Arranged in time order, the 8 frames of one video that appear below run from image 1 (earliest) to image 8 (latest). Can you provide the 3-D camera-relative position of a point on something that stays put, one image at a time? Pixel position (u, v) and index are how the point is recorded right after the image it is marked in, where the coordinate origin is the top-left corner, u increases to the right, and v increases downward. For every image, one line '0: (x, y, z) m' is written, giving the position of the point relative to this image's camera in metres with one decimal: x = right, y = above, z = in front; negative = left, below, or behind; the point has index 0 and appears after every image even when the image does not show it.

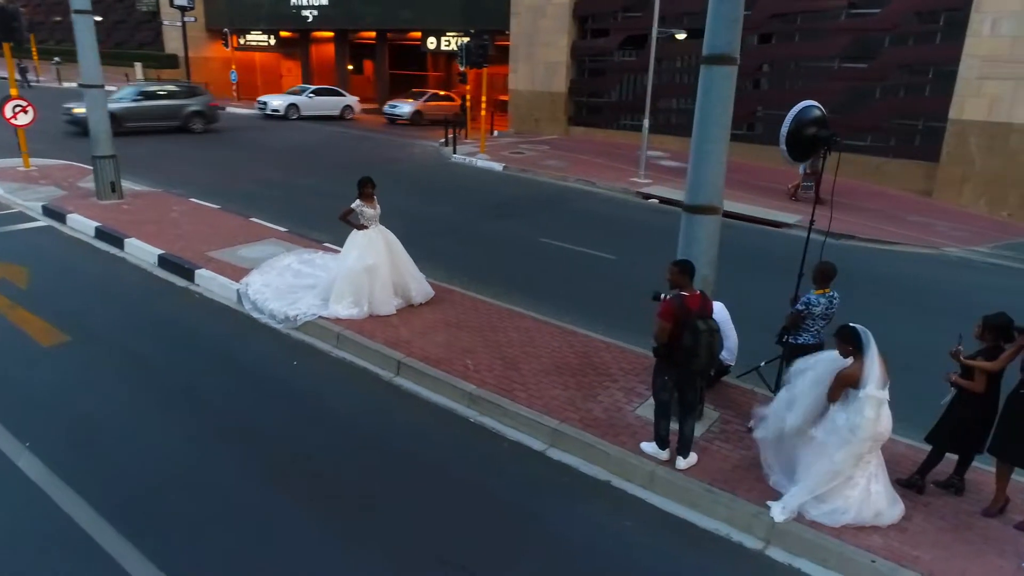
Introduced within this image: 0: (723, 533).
0: (+1.5, -1.7, +5.1) m
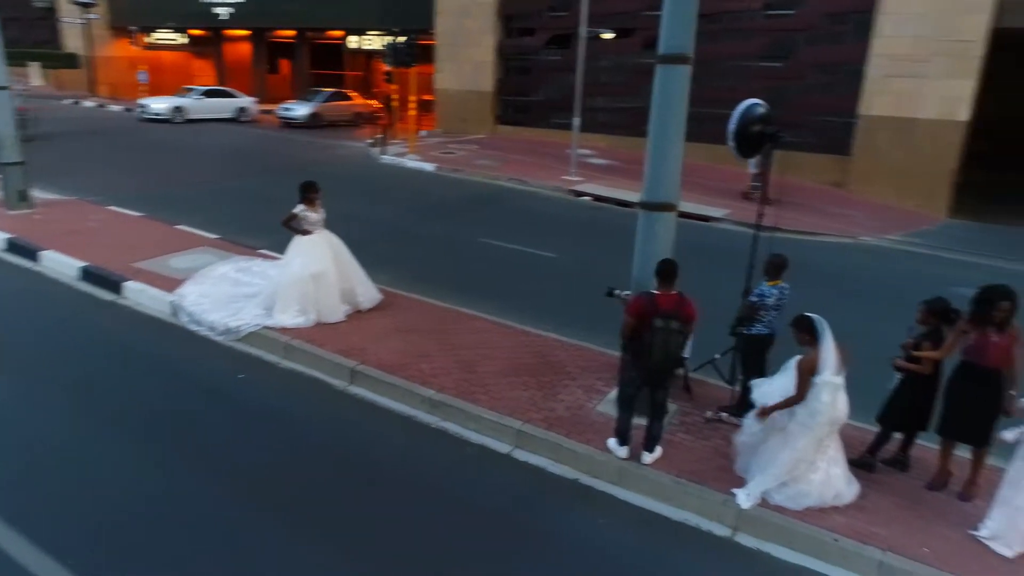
0: (+1.3, -1.7, +5.3) m
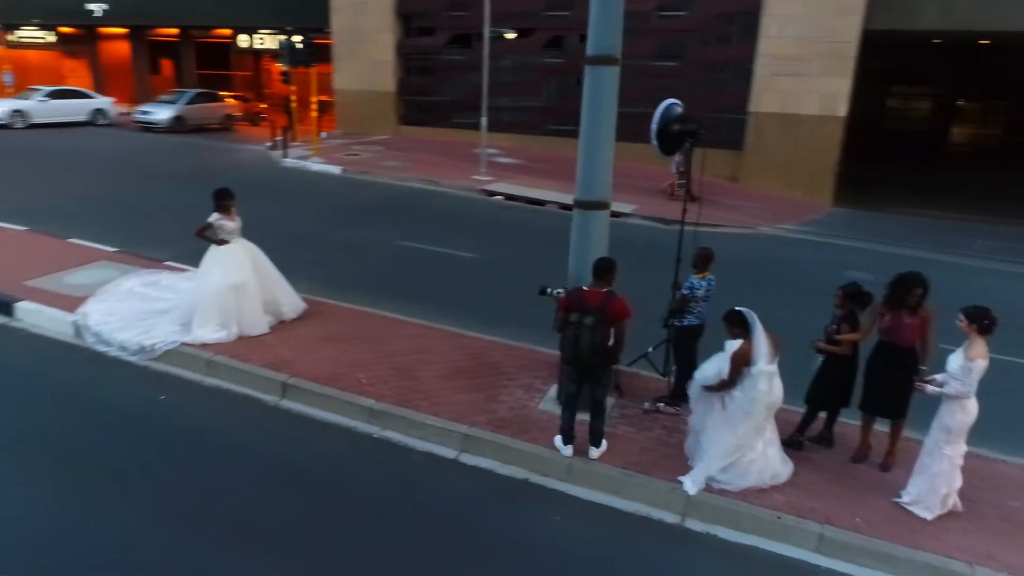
0: (+1.0, -1.7, +5.4) m
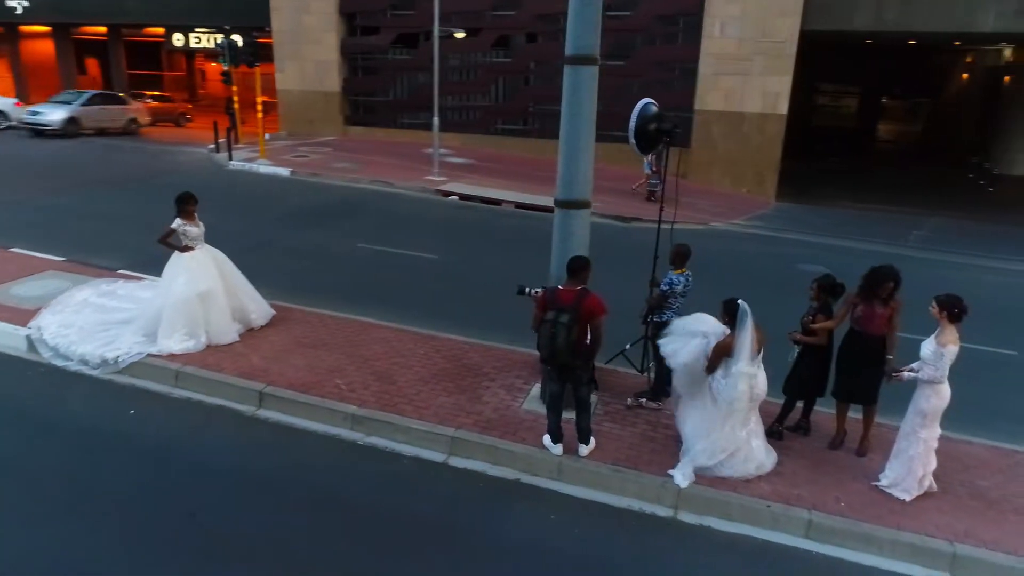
0: (+0.9, -1.7, +5.5) m
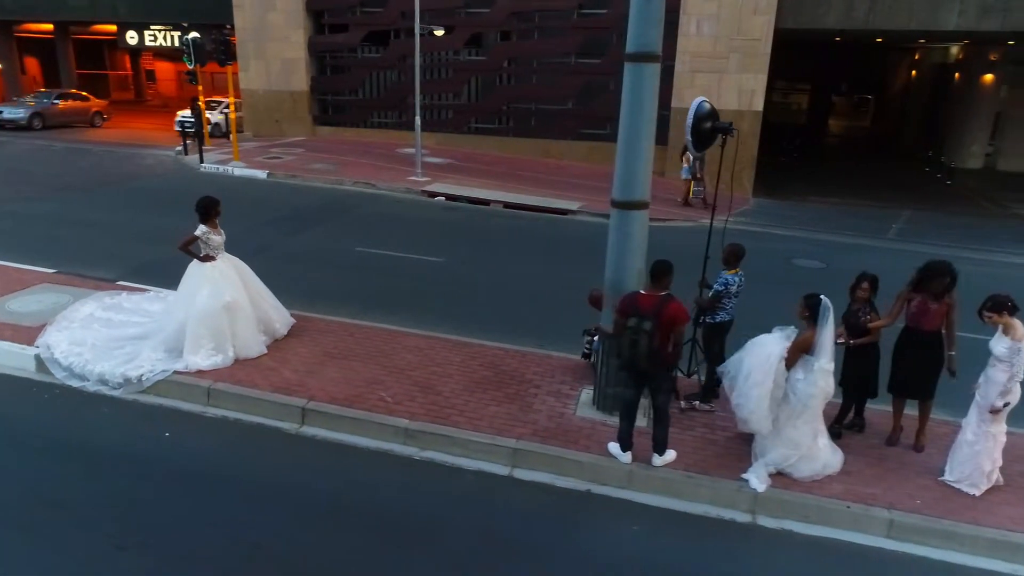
0: (+1.5, -1.7, +5.4) m
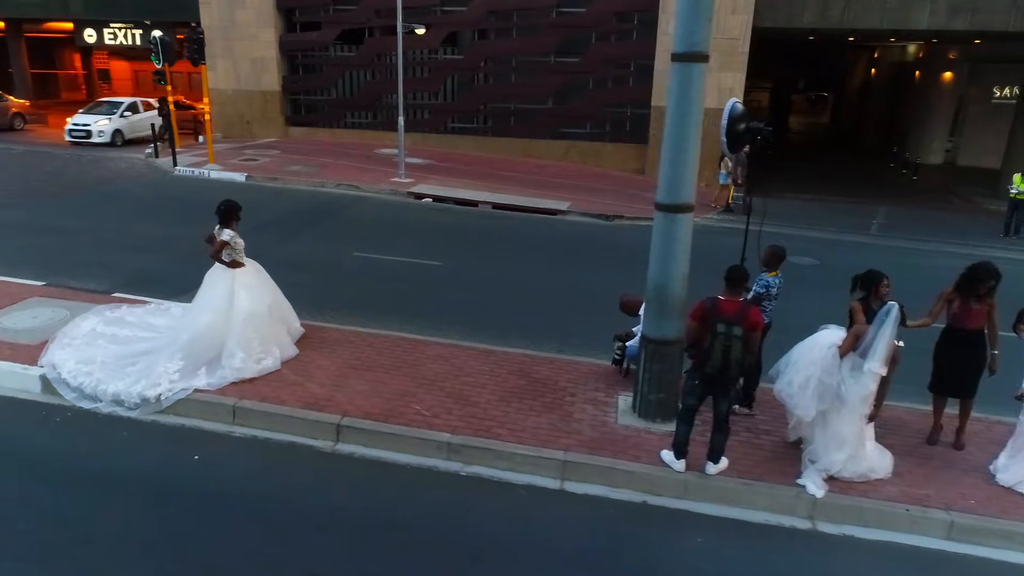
0: (+1.9, -1.7, +5.3) m
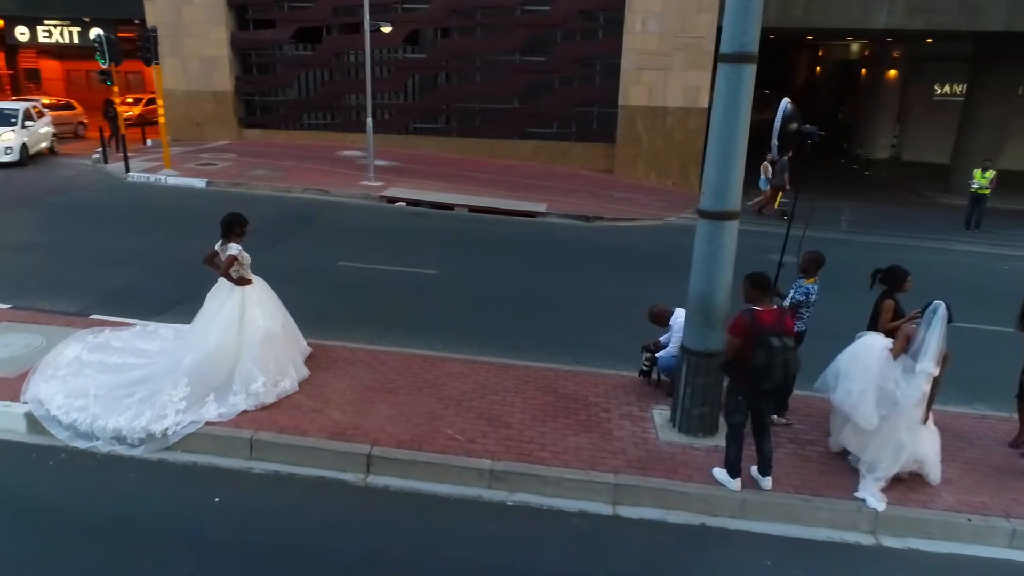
0: (+2.3, -1.8, +5.1) m
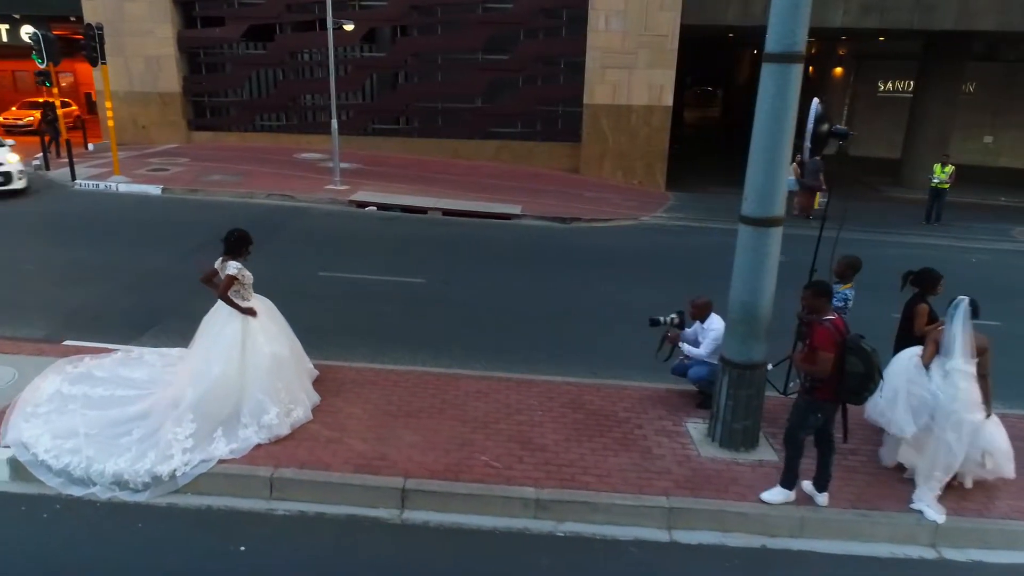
0: (+2.6, -1.8, +4.9) m
